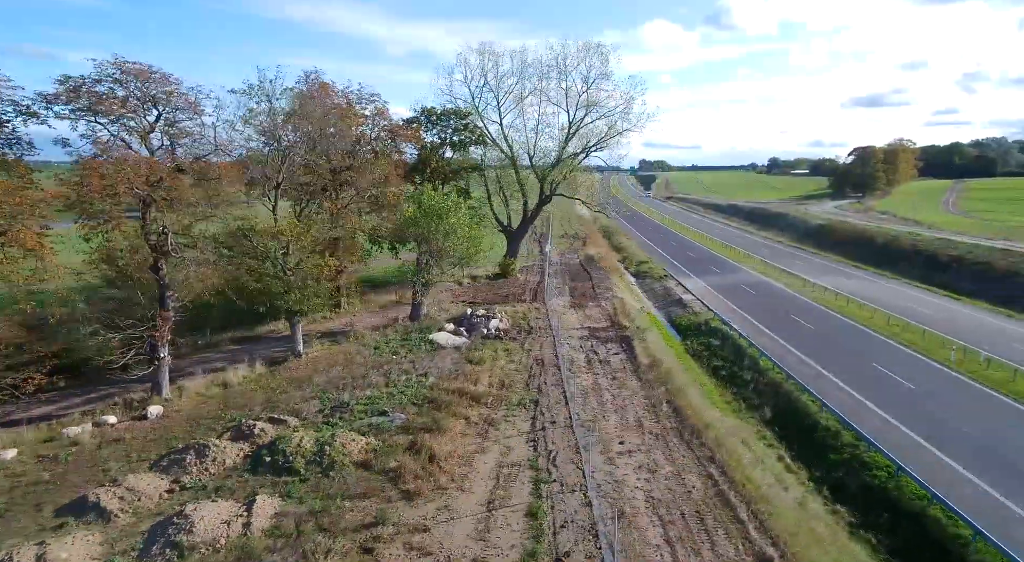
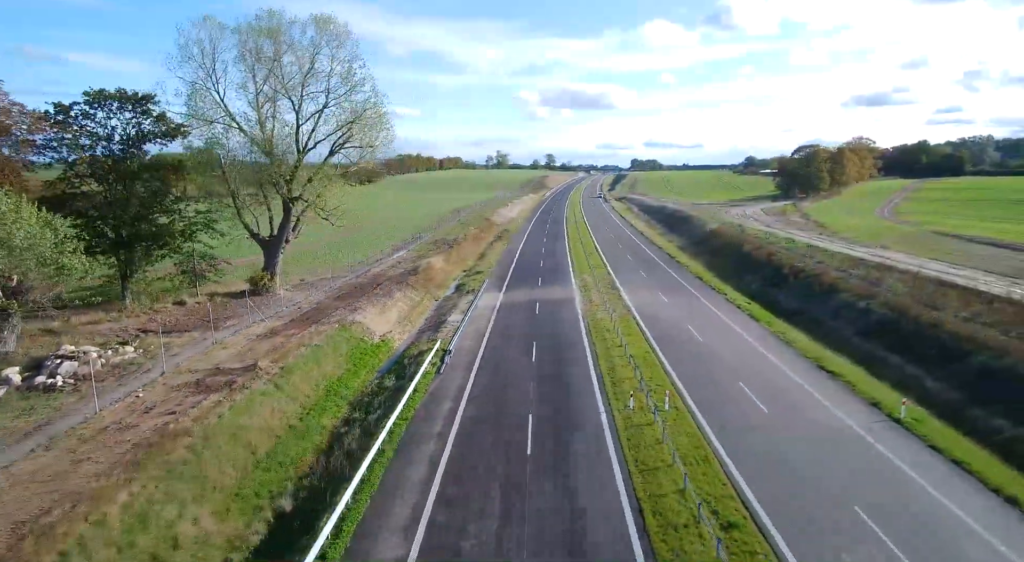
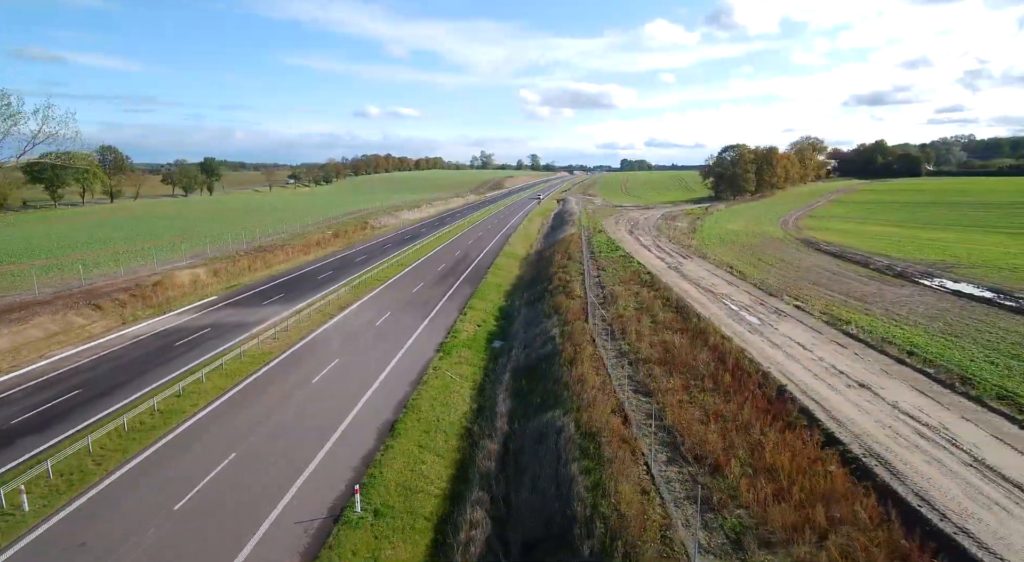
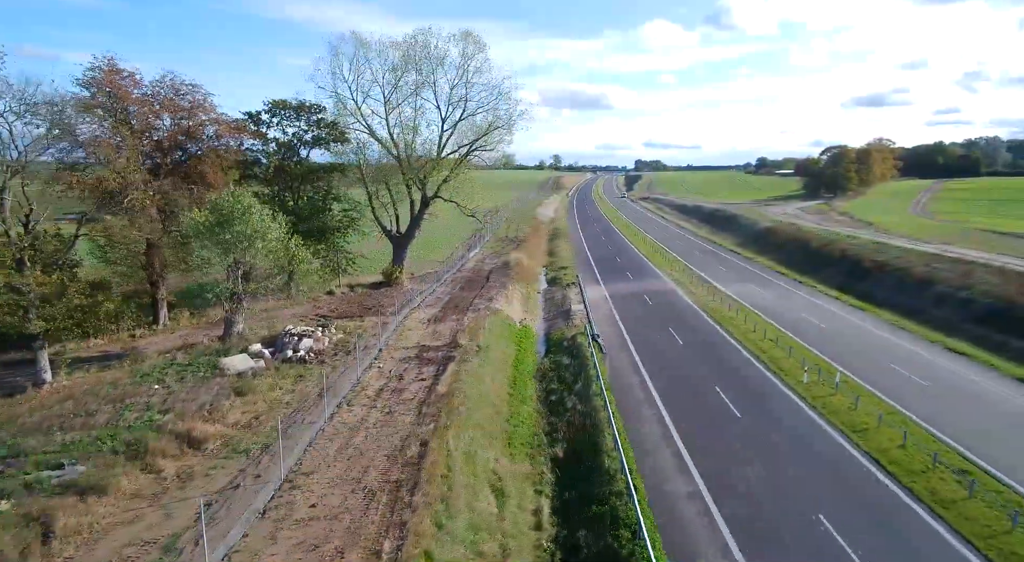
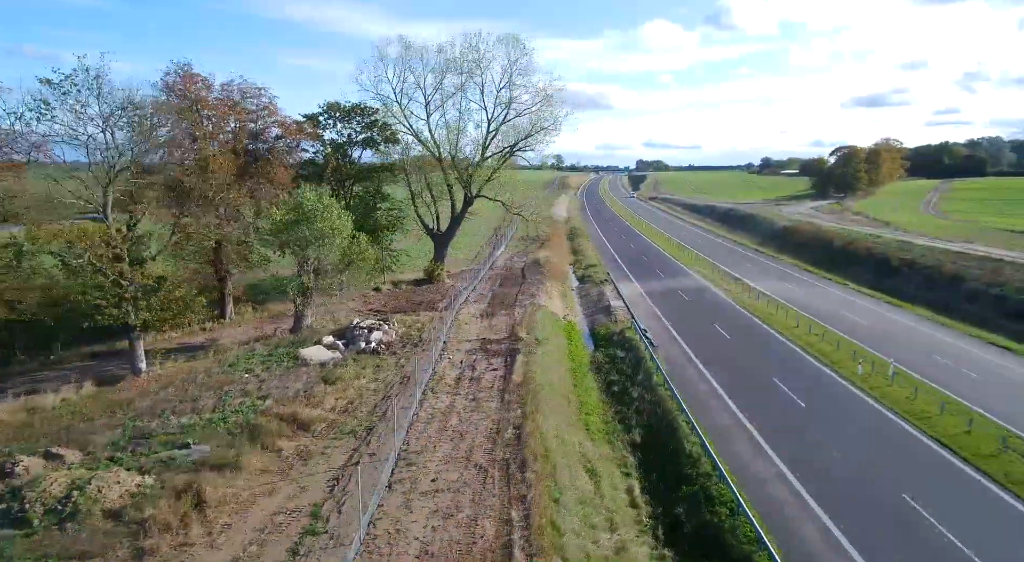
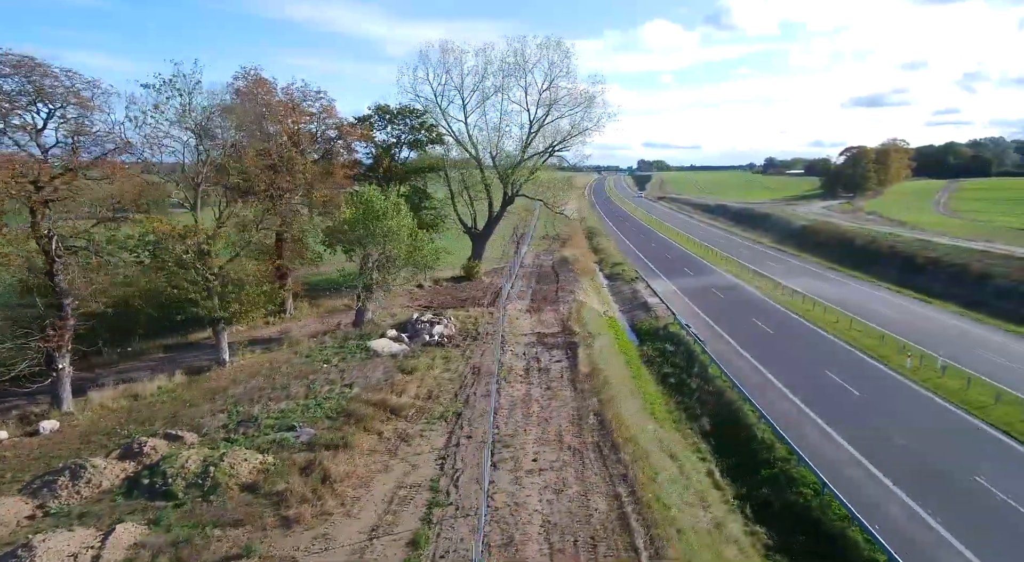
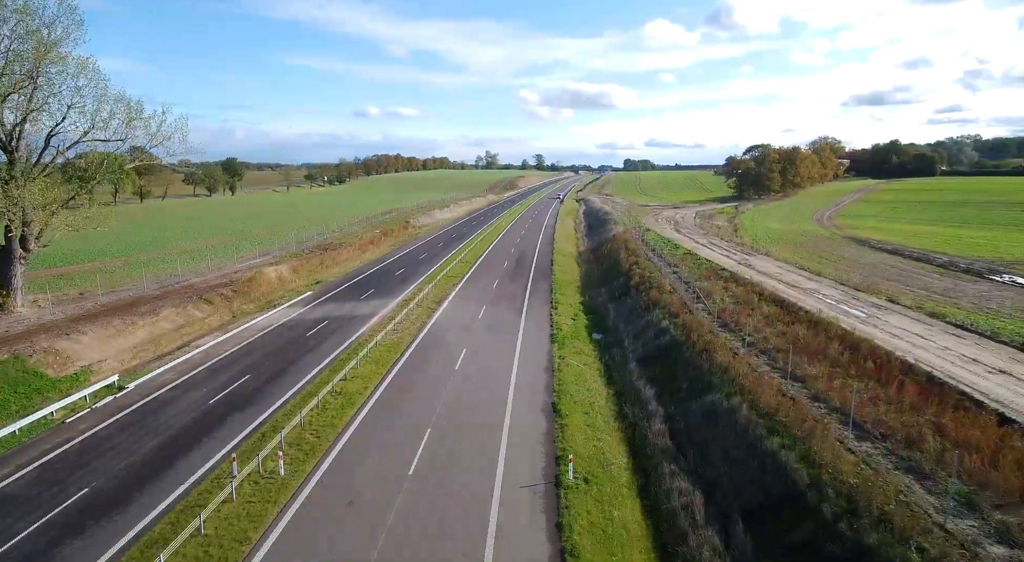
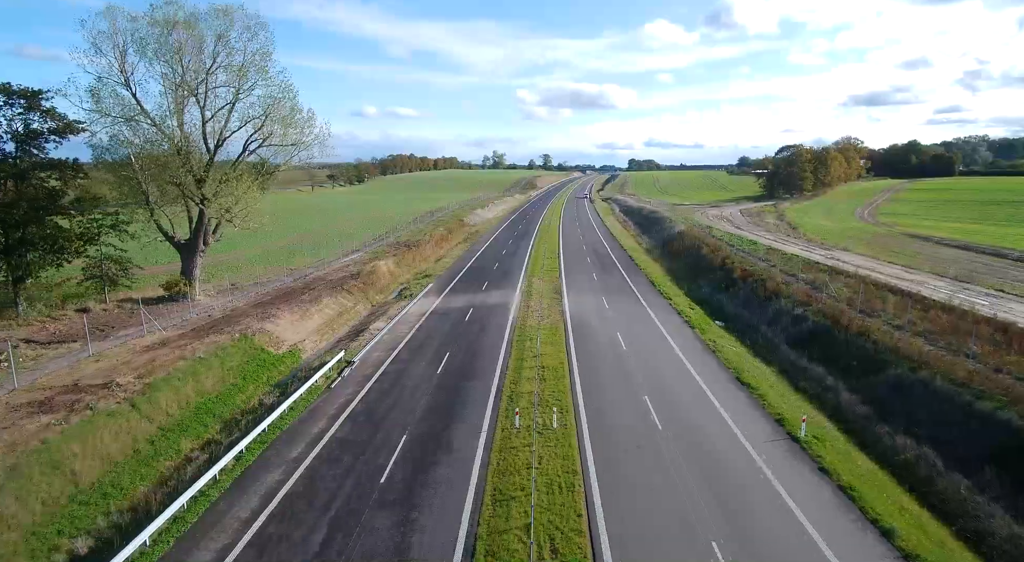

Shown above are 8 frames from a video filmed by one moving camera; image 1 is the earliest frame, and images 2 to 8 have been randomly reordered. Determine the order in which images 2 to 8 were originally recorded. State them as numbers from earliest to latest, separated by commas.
6, 5, 4, 2, 8, 7, 3
